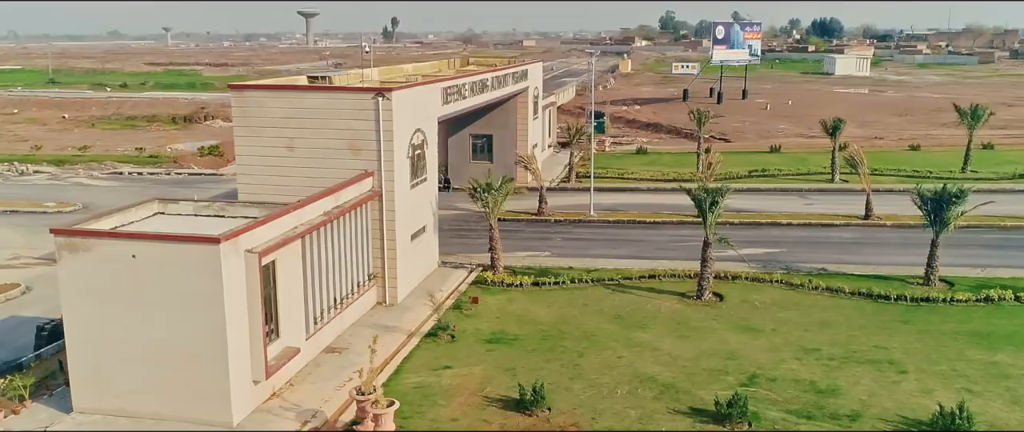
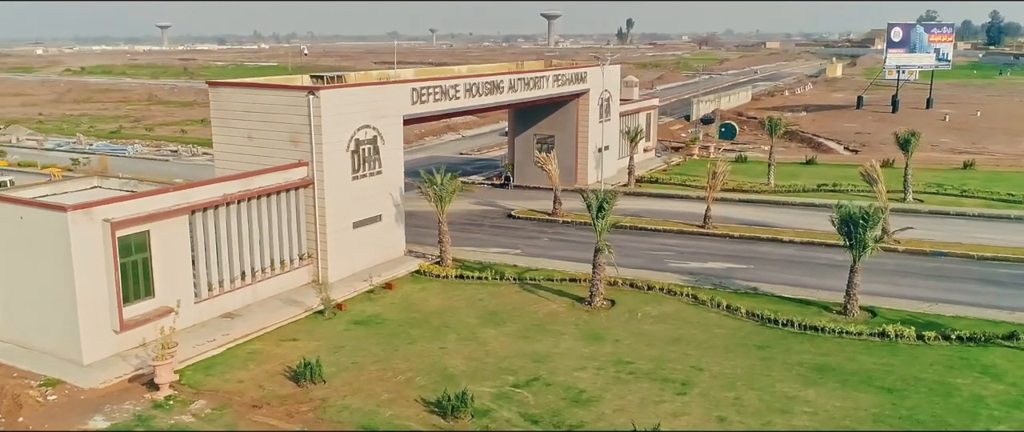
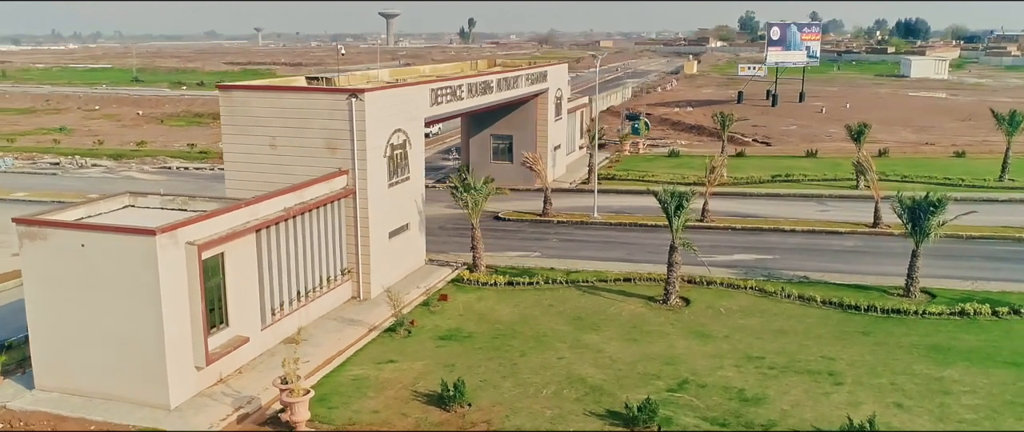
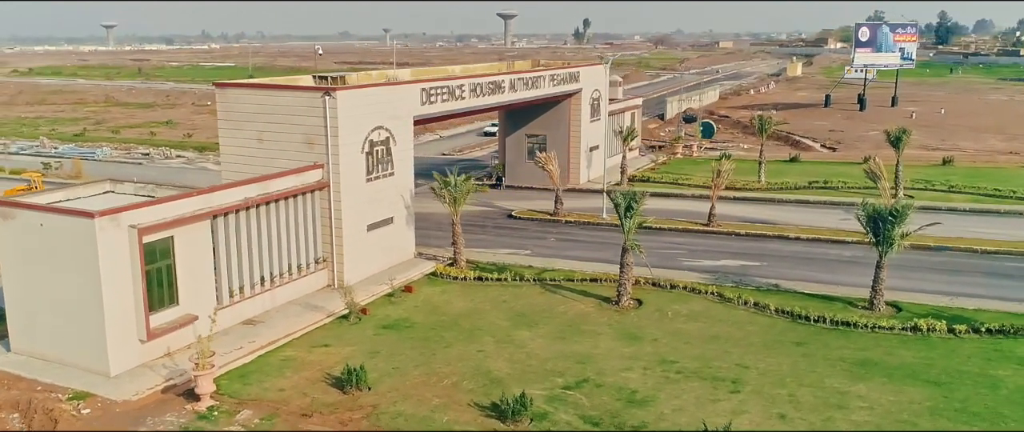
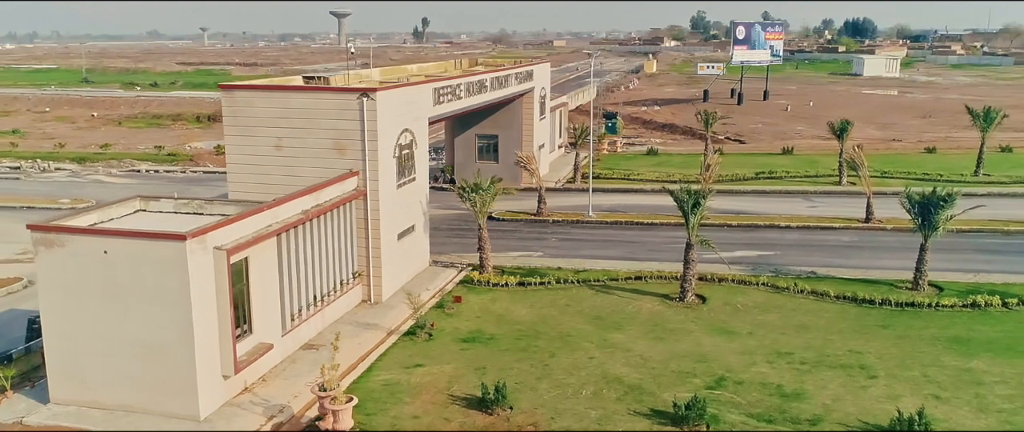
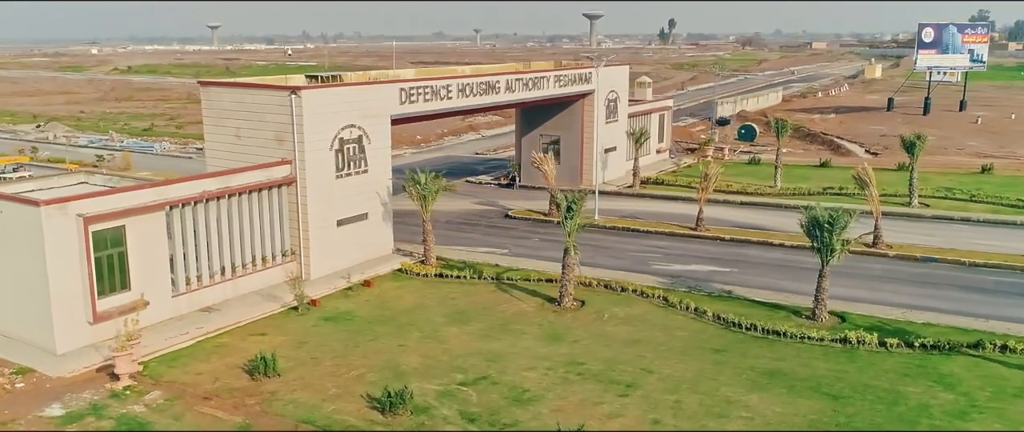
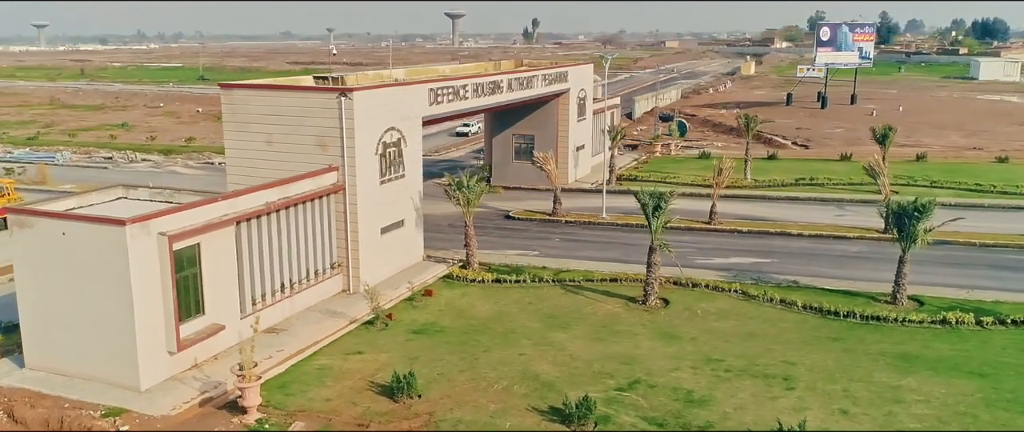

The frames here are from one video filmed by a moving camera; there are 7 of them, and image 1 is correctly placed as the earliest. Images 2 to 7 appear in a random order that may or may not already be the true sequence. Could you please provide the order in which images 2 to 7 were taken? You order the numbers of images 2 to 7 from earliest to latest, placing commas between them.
5, 3, 7, 4, 2, 6
